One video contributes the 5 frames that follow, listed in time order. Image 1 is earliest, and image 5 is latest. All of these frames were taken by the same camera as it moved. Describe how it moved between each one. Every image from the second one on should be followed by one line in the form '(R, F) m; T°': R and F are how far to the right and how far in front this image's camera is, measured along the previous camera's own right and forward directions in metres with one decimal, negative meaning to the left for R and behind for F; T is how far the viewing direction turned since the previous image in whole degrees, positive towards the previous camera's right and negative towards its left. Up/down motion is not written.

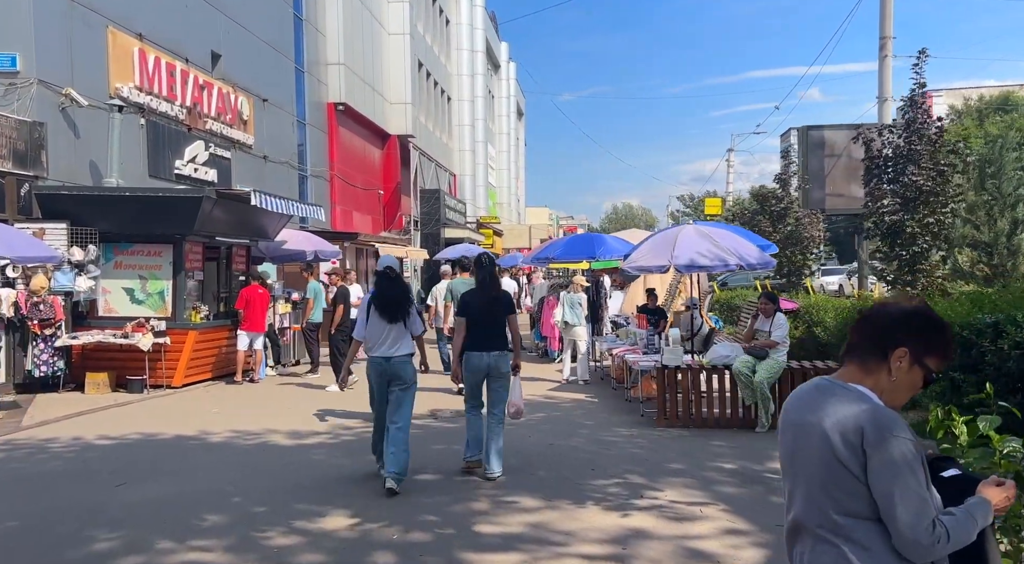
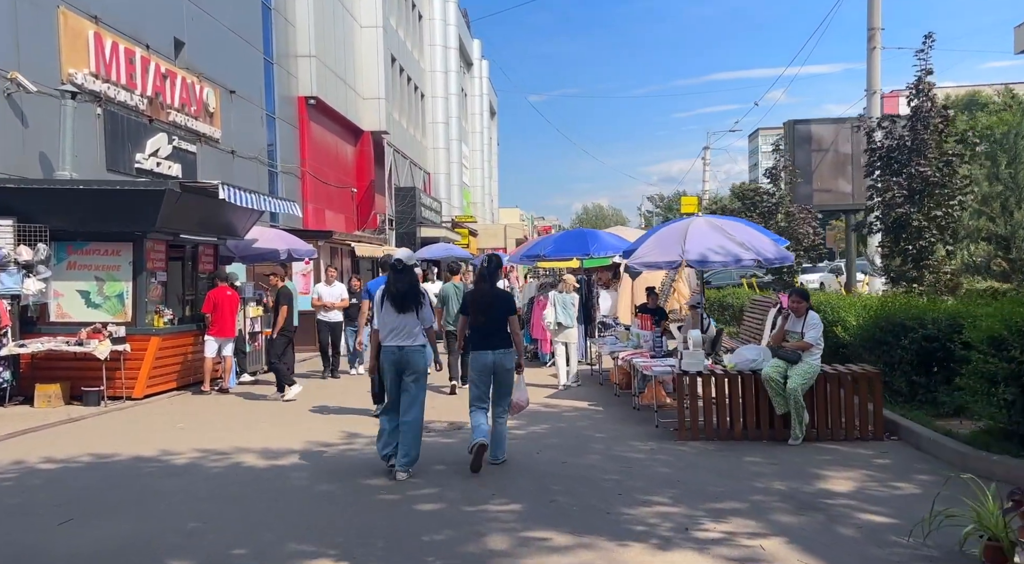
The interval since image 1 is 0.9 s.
(-0.3, +0.9) m; +2°
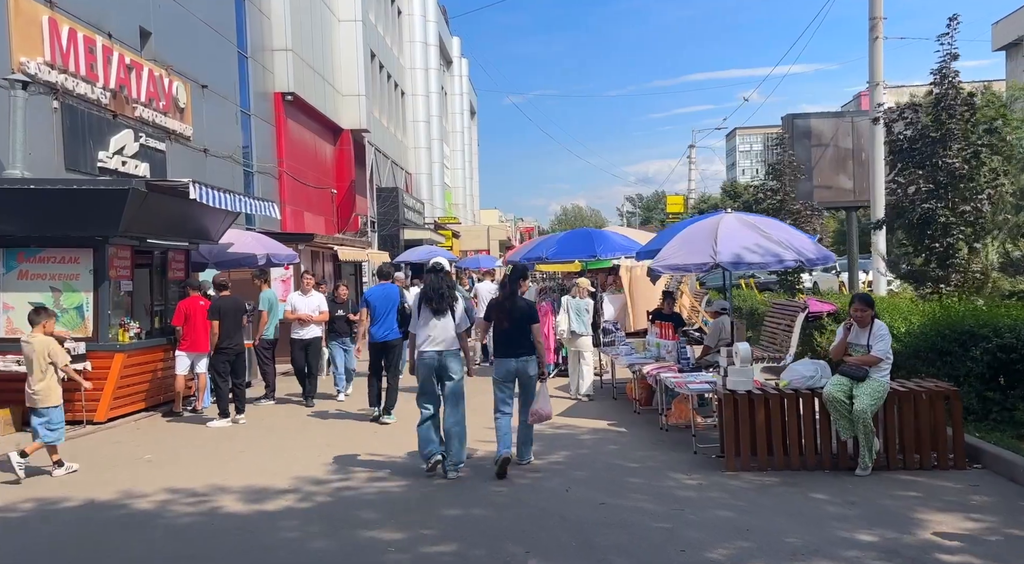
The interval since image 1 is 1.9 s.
(-0.3, +1.1) m; +1°
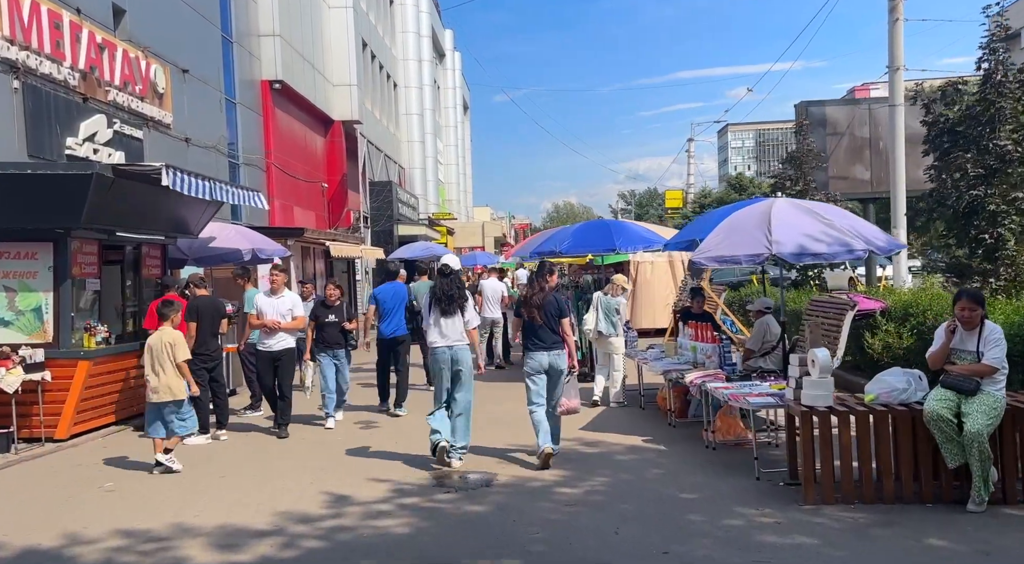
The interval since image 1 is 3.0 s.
(-0.3, +1.2) m; +1°
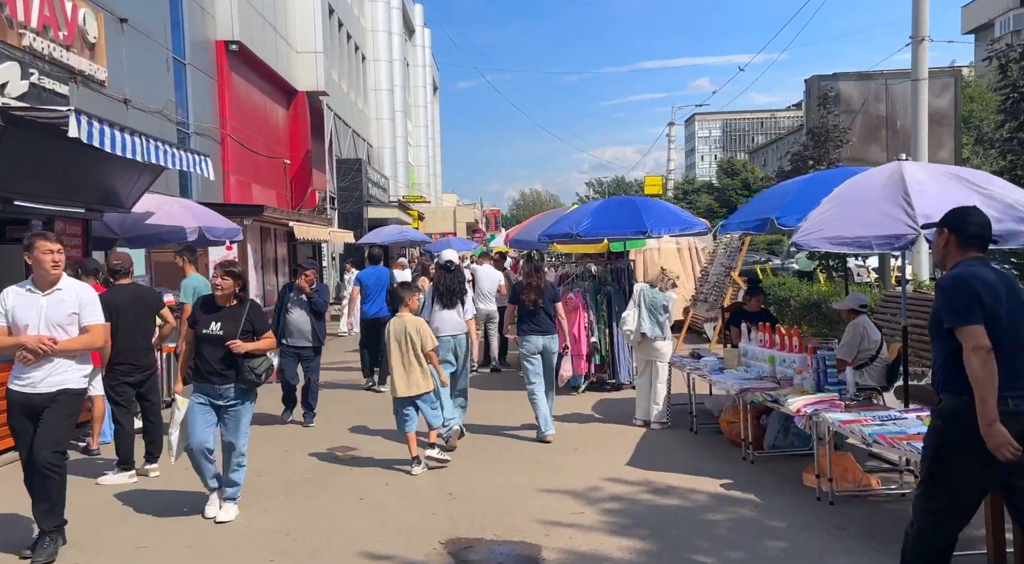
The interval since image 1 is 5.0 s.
(-0.5, +2.1) m; +2°
